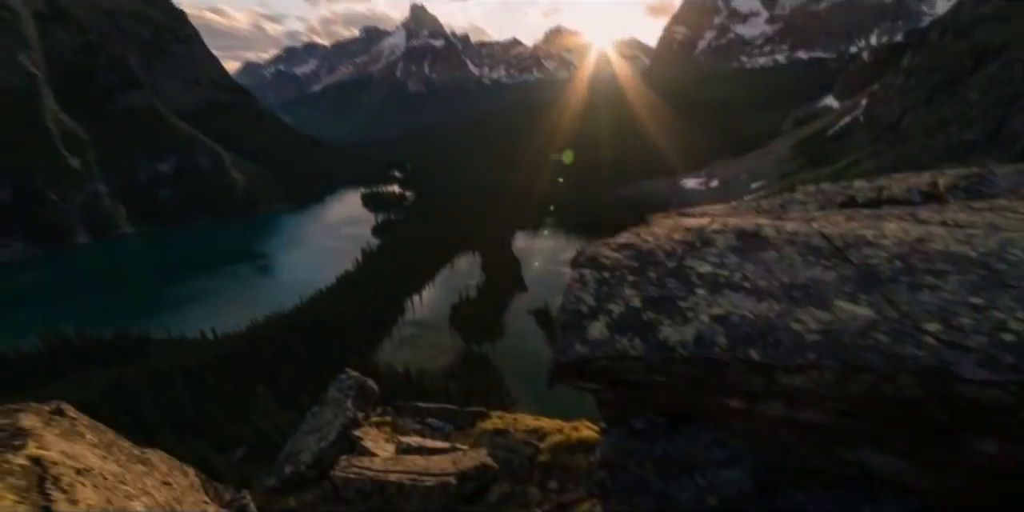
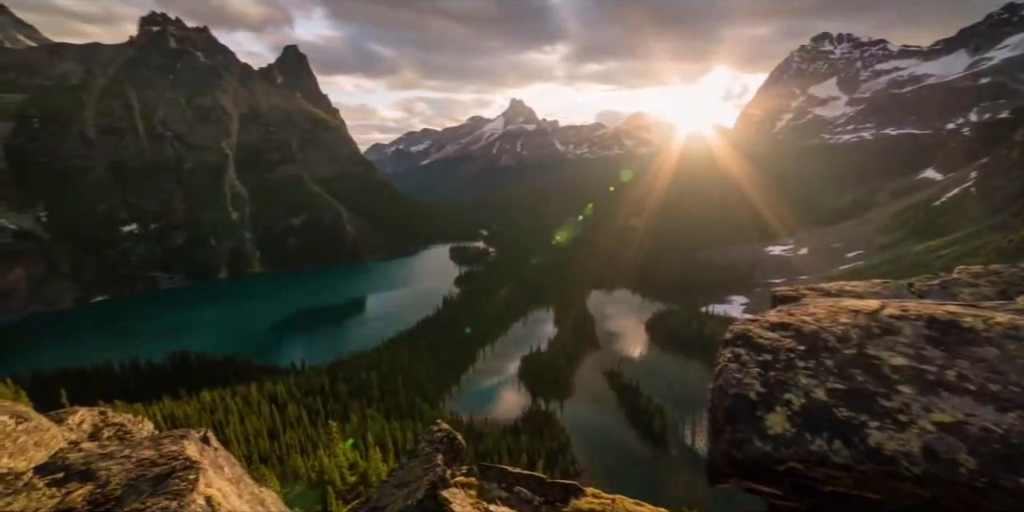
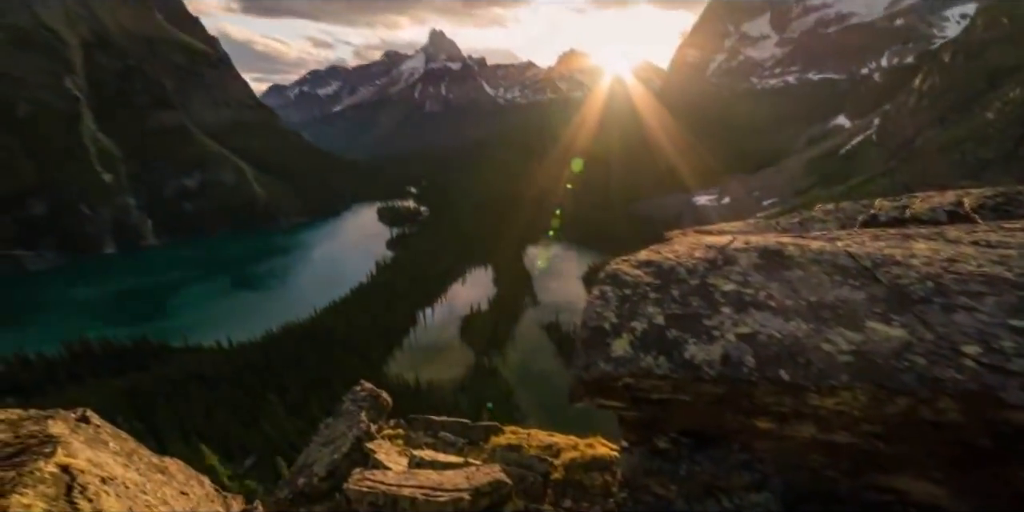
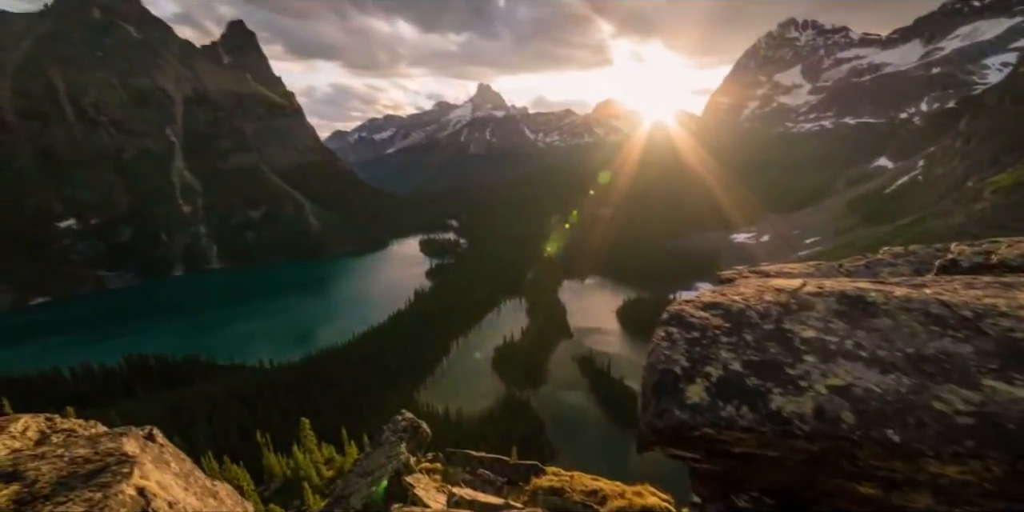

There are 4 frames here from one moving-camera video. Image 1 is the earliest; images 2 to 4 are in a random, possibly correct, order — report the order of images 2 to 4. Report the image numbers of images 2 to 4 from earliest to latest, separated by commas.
3, 4, 2
